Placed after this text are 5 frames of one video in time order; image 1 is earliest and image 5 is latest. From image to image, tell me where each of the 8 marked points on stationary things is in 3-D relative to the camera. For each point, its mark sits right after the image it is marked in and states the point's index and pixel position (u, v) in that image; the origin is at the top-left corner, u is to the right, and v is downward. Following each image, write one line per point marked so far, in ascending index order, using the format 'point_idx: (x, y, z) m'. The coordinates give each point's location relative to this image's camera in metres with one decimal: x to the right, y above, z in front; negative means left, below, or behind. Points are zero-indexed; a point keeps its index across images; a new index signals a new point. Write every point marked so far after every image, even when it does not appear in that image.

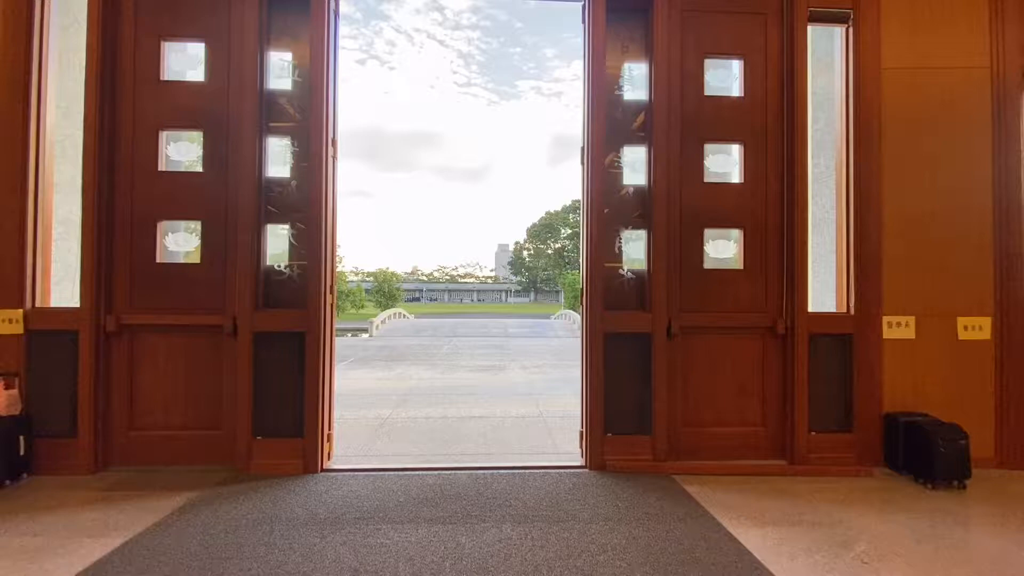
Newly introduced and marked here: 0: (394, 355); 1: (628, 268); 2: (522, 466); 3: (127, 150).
0: (-2.6, -1.5, +10.2) m
1: (+0.9, +0.2, +3.7) m
2: (+0.1, -1.3, +3.5) m
3: (-2.9, +1.0, +3.6) m
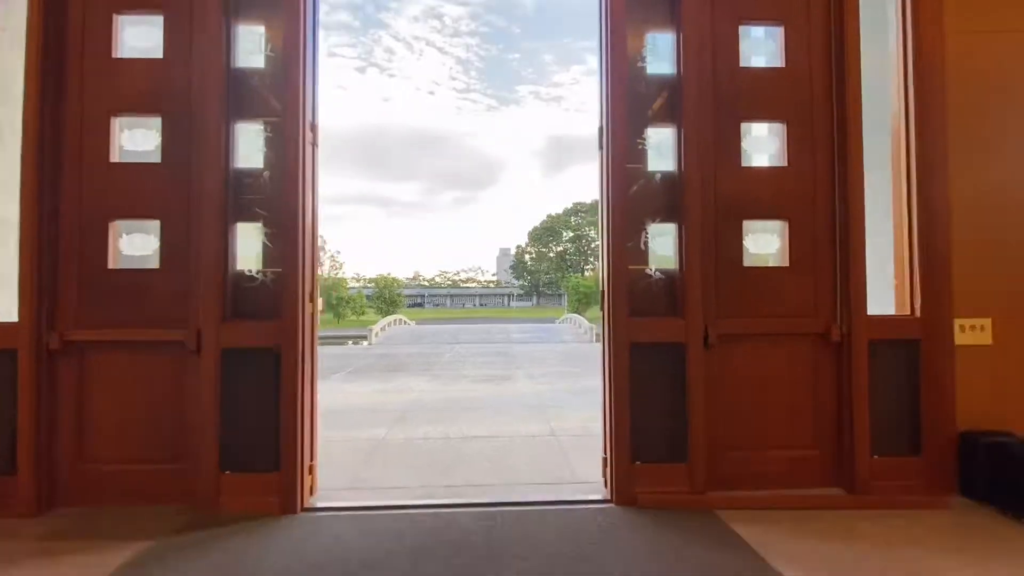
0: (-2.4, -1.6, +9.7) m
1: (+1.0, +0.1, +3.2) m
2: (+0.2, -1.4, +3.0) m
3: (-2.9, +1.0, +3.1) m
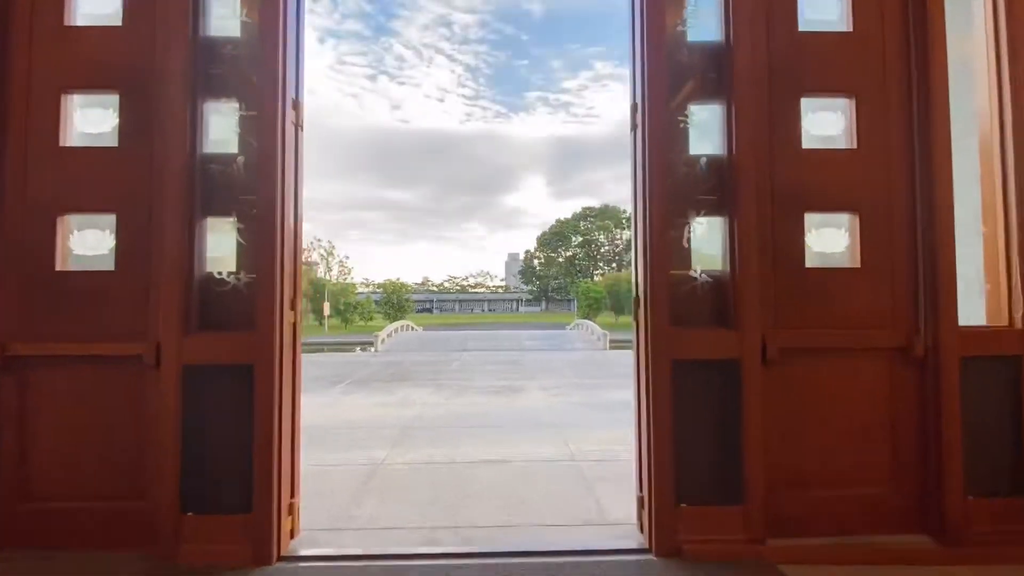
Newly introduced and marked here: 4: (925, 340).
0: (-2.2, -1.7, +9.2) m
1: (+1.1, +0.1, +2.7) m
2: (+0.3, -1.4, +2.5) m
3: (-2.8, +0.9, +2.6) m
4: (+2.3, -0.3, +2.6) m
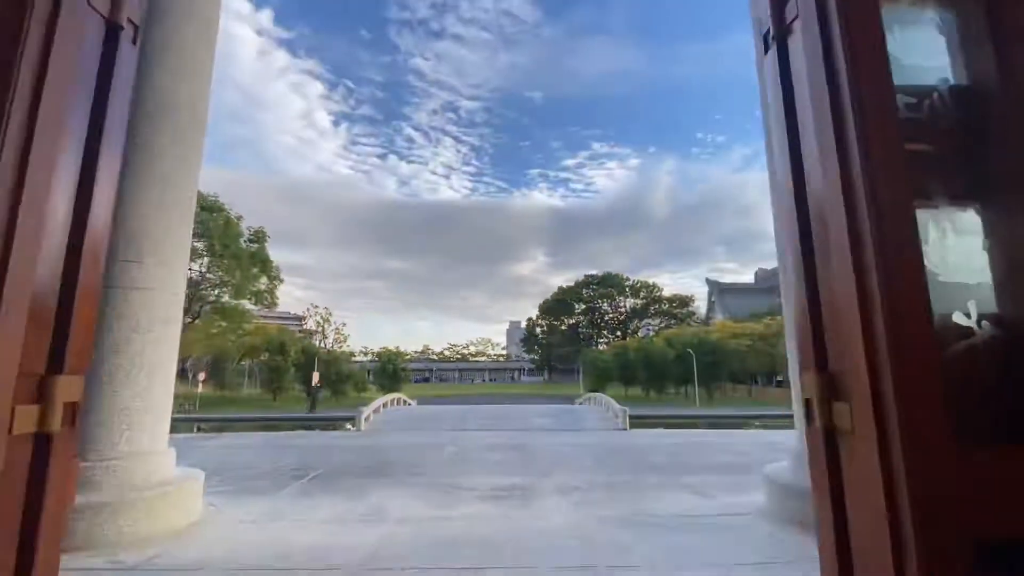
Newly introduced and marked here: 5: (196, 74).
0: (-2.1, -2.8, +7.4) m
1: (+1.1, 0.0, +1.2) m
2: (+0.3, -1.5, +0.8) m
3: (-2.7, +0.8, +1.3) m
4: (+2.4, -0.4, +1.1) m
5: (-3.3, +2.3, +5.0) m
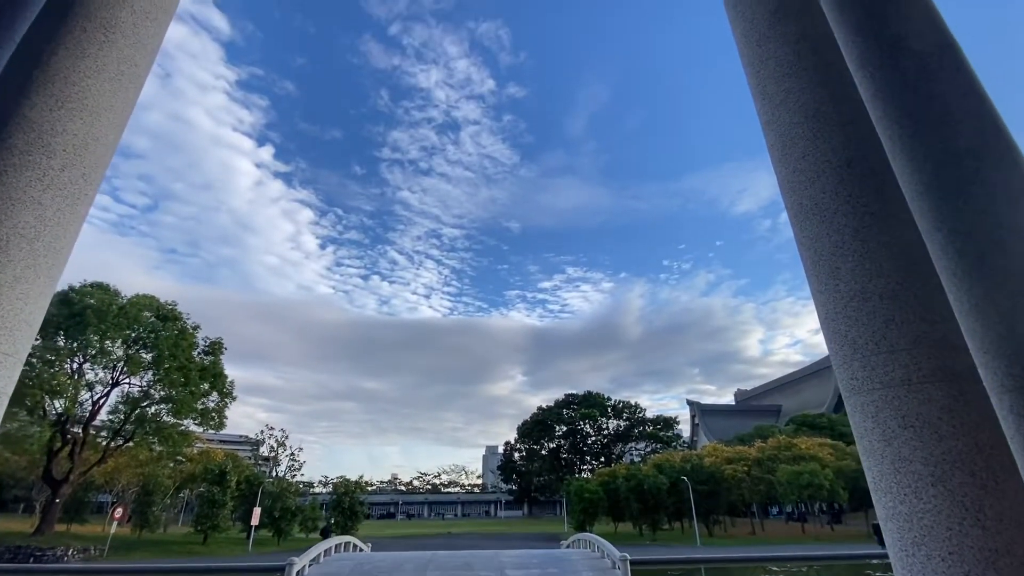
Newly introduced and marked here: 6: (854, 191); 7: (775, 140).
0: (-2.5, -4.0, +5.2) m
1: (+1.1, +0.1, 0.0) m
2: (+0.3, -1.2, -0.8) m
3: (-2.7, +1.0, +0.1) m
4: (+2.3, -0.2, -0.2) m
5: (-3.6, +1.5, +4.0) m
6: (+2.9, +0.8, +4.0) m
7: (+2.6, +1.5, +4.6) m
